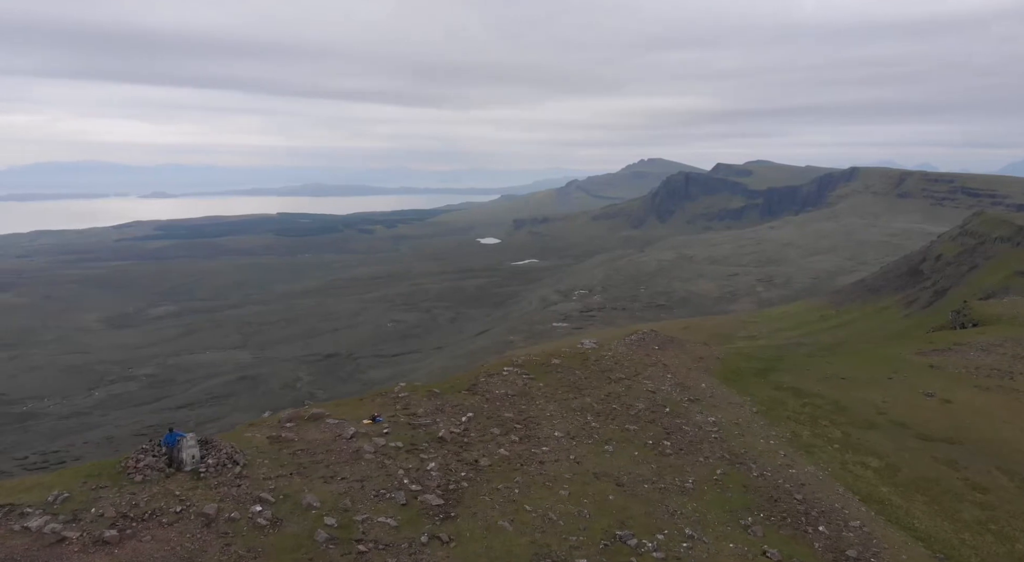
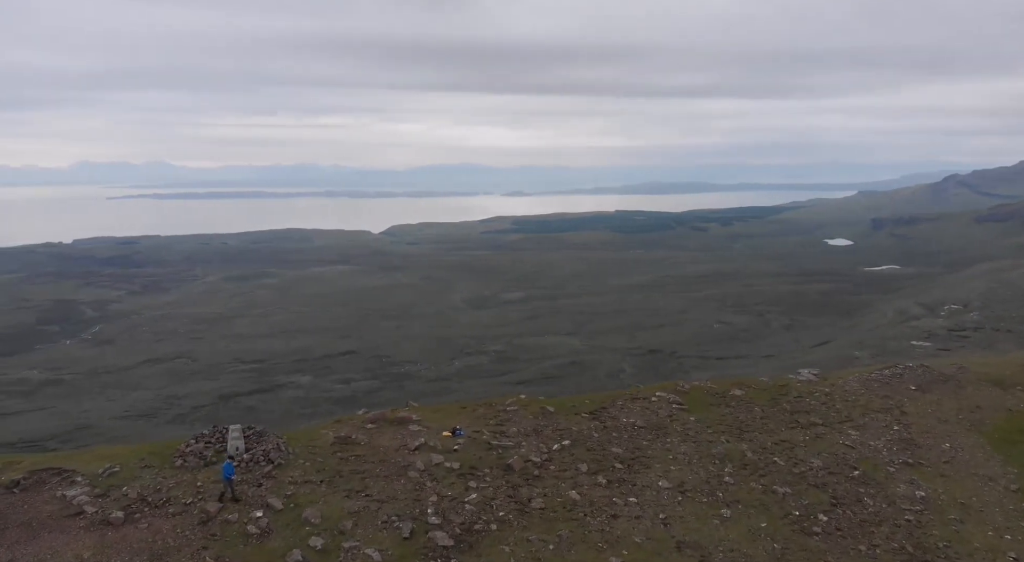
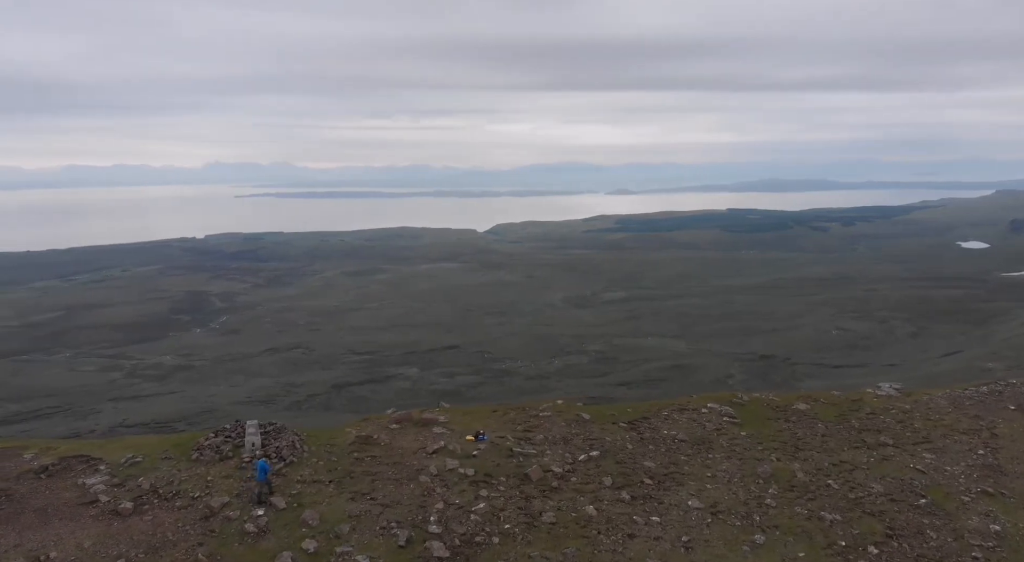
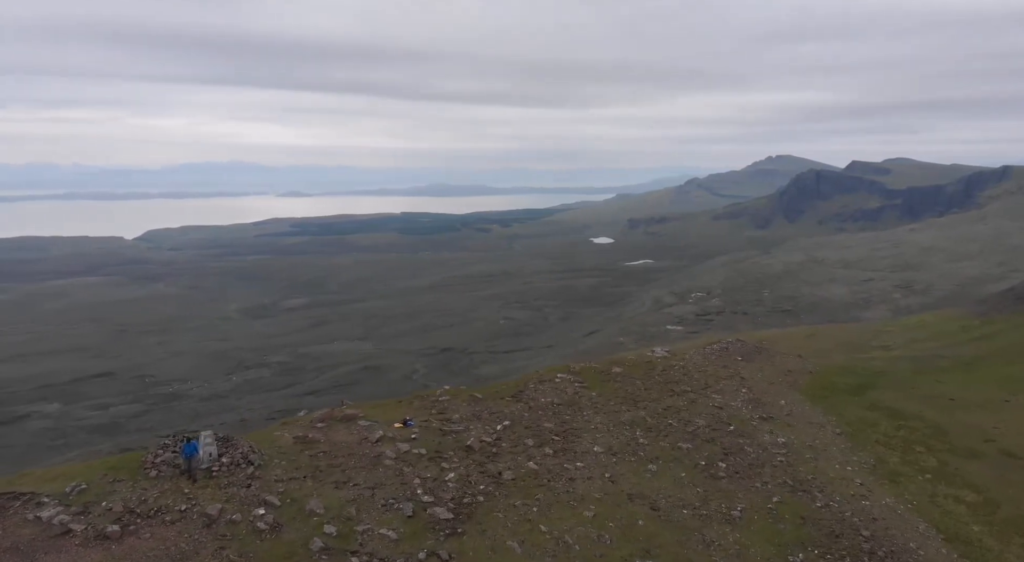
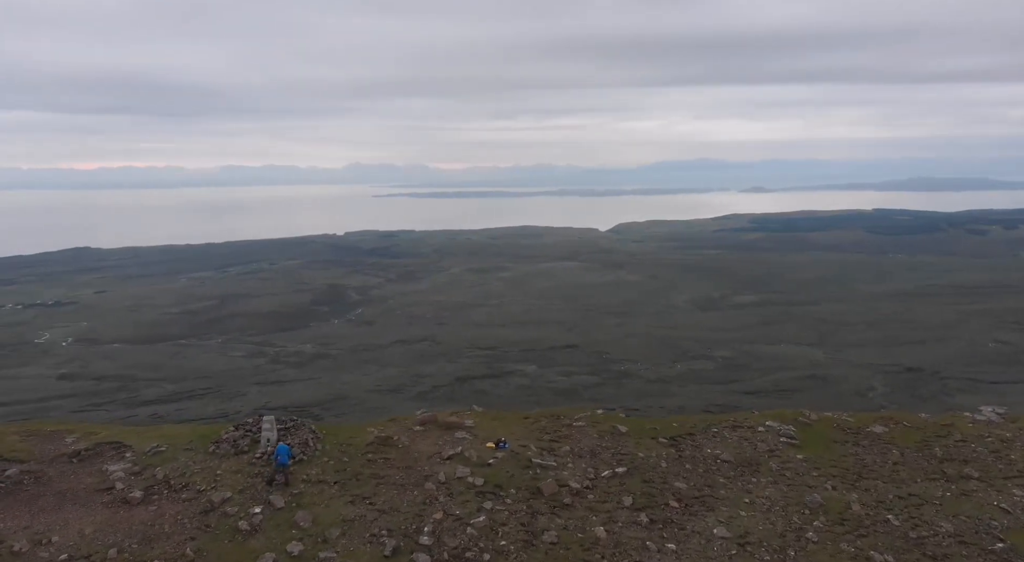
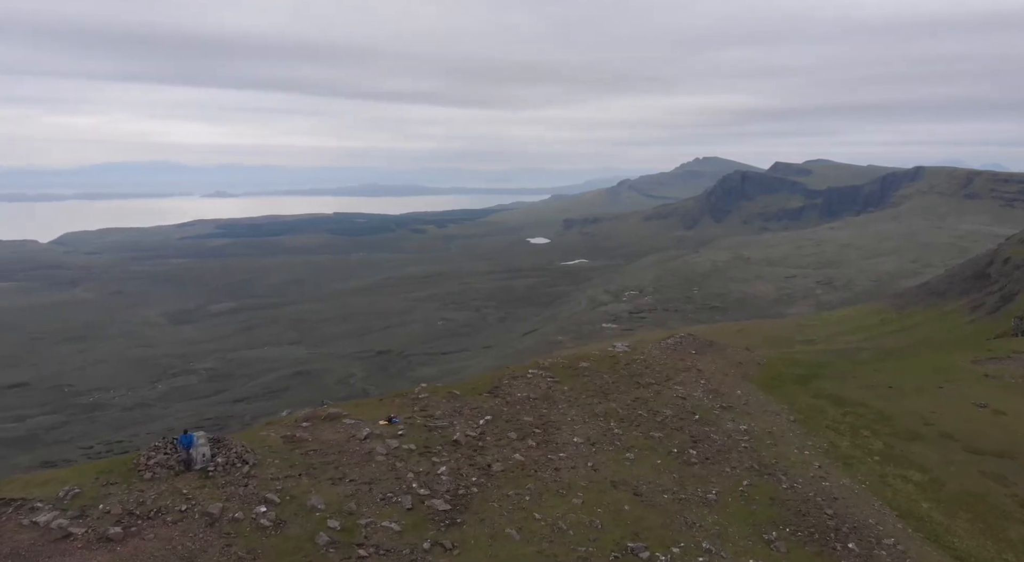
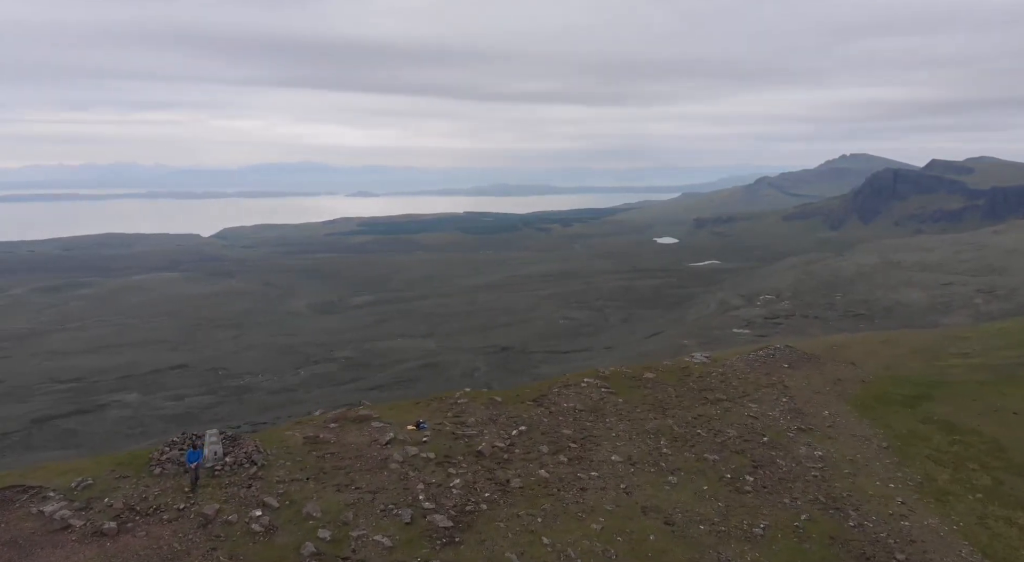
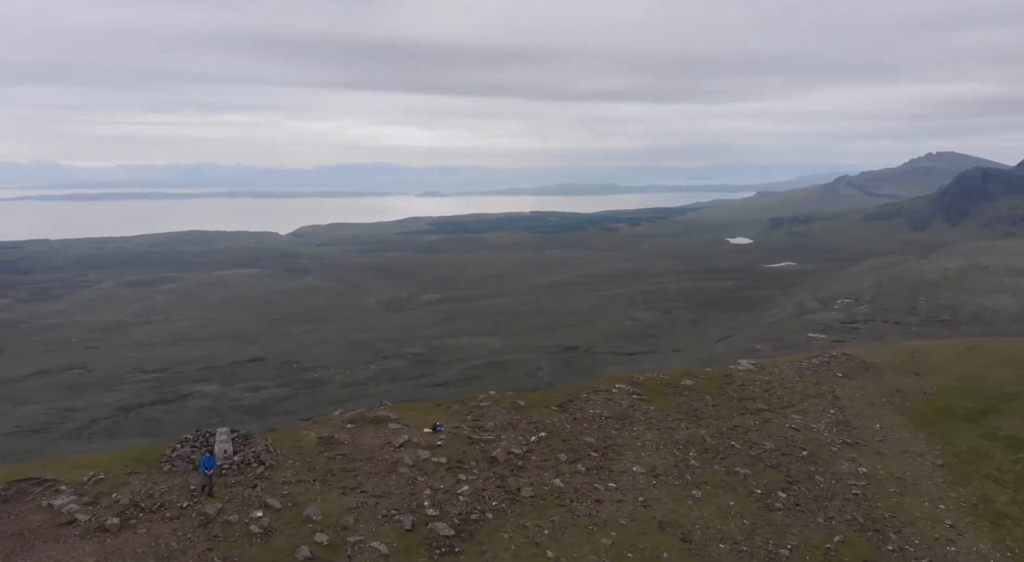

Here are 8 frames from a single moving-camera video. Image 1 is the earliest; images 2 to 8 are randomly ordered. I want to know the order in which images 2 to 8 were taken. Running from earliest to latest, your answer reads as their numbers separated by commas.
6, 4, 7, 8, 2, 3, 5
